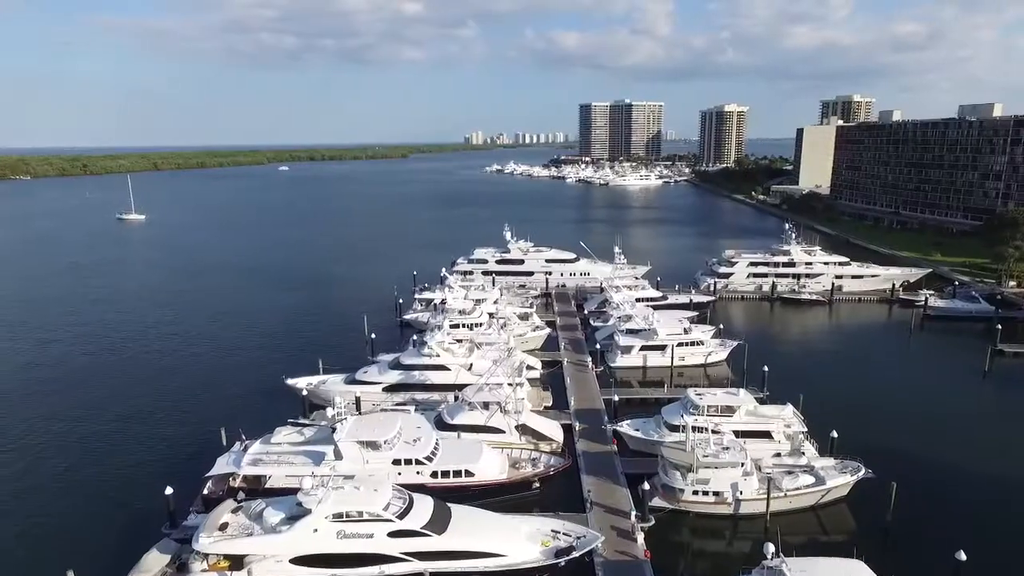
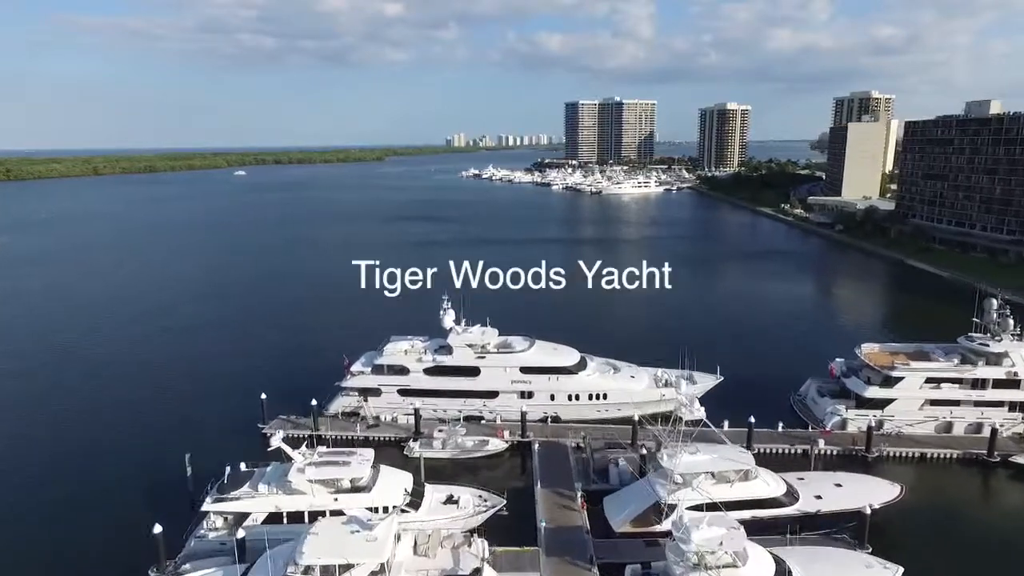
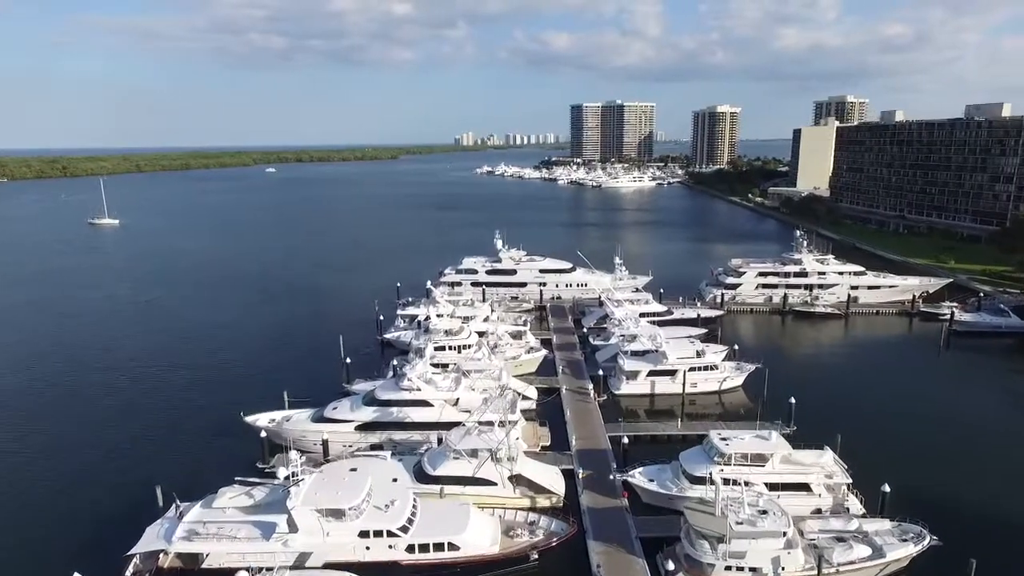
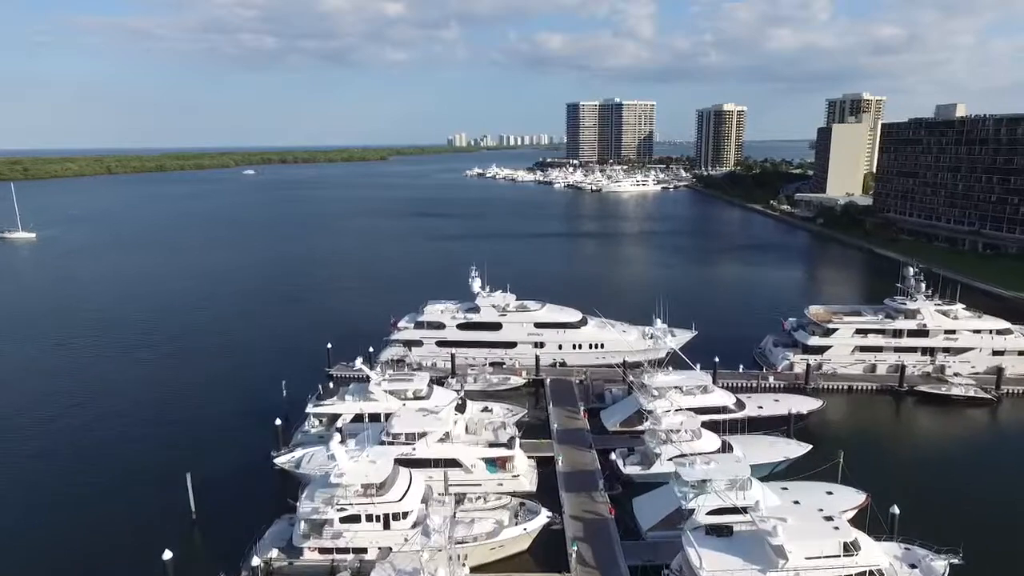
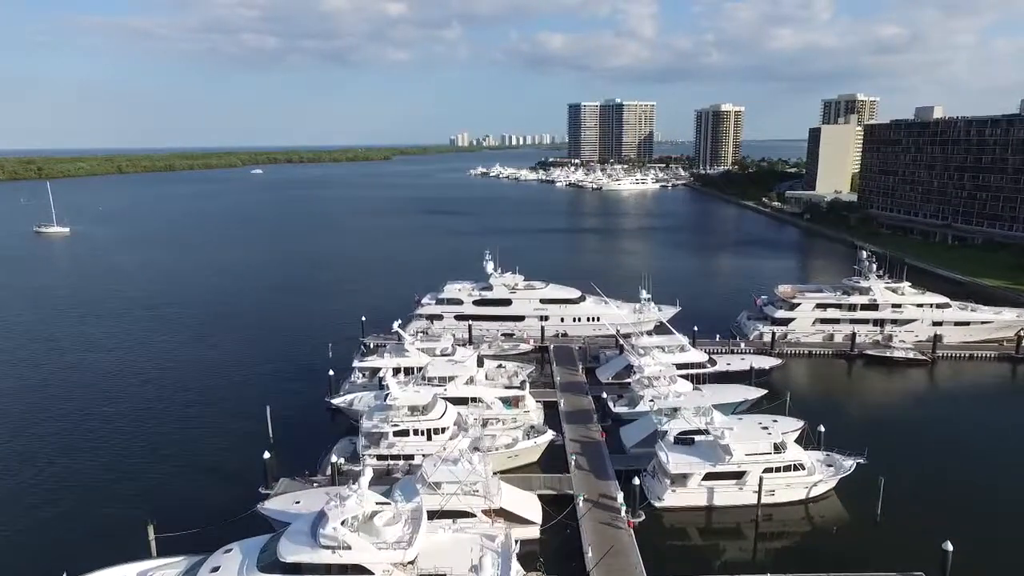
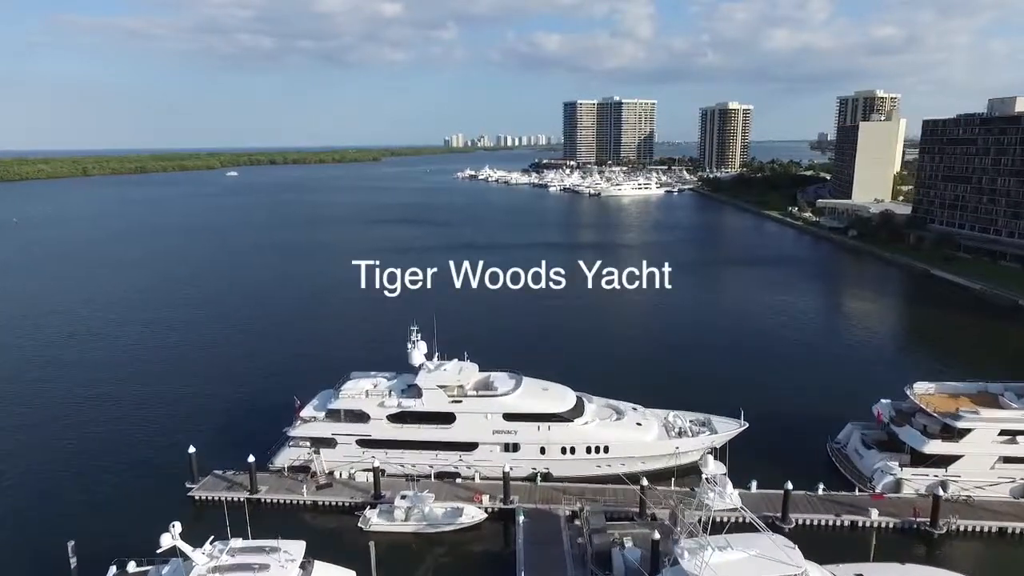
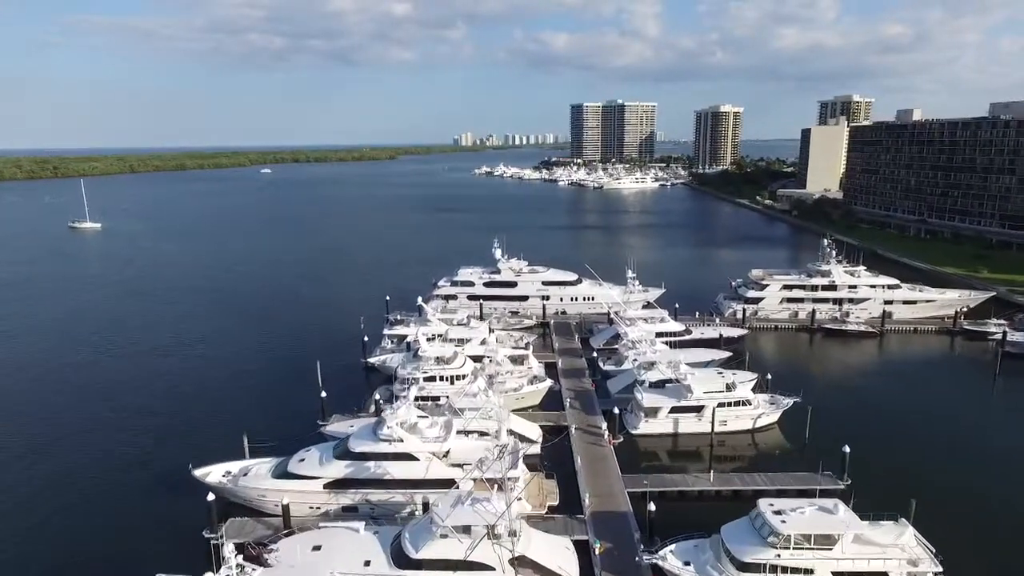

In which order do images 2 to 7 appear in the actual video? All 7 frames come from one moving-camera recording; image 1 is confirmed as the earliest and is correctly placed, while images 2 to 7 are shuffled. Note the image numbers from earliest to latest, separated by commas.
3, 7, 5, 4, 2, 6
